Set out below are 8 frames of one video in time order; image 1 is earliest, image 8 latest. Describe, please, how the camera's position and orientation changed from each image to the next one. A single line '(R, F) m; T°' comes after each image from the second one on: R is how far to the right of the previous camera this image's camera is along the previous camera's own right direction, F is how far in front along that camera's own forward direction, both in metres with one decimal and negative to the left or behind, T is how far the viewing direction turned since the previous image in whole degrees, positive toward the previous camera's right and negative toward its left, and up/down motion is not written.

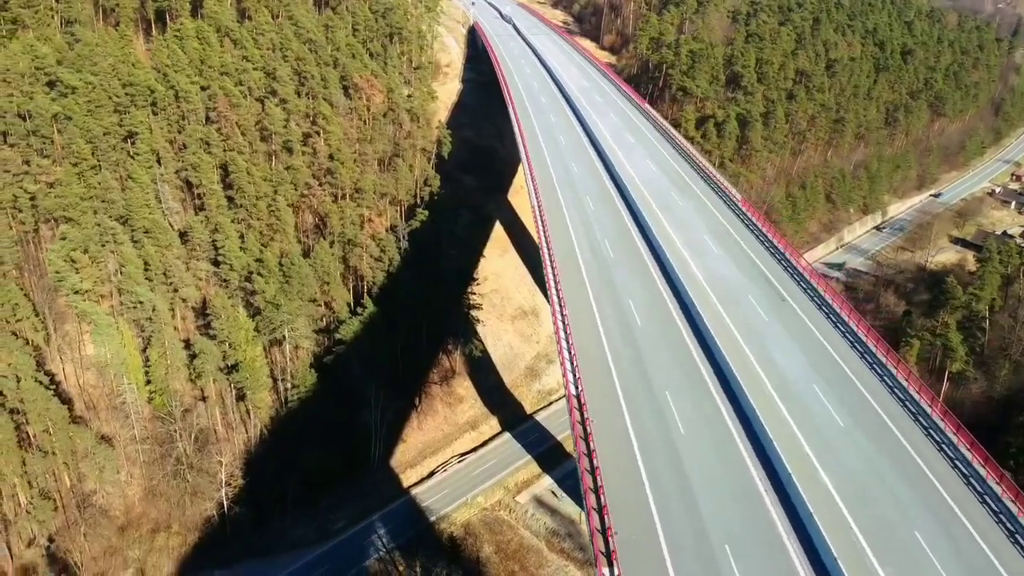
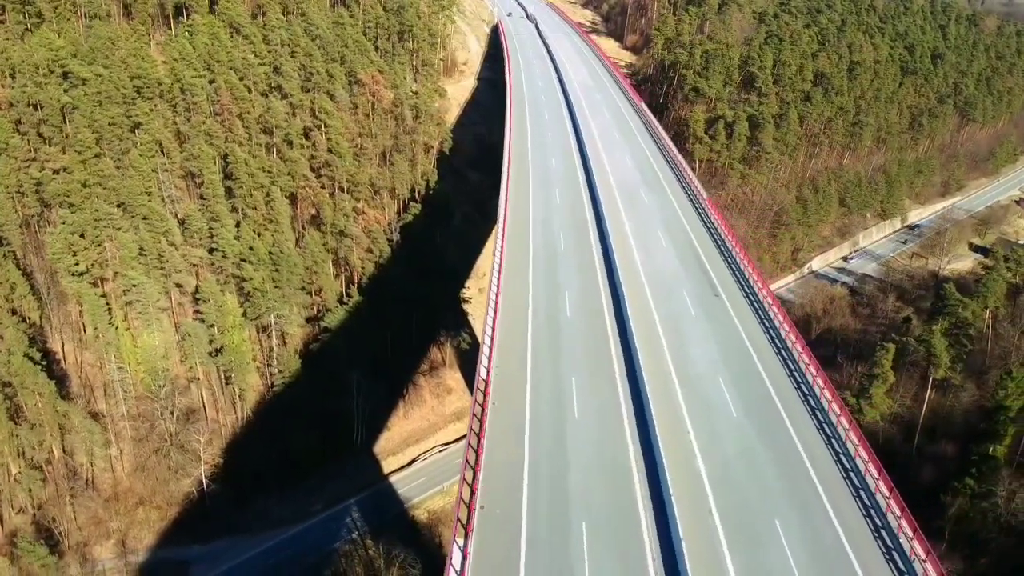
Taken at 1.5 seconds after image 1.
(+2.7, -0.5) m; -3°
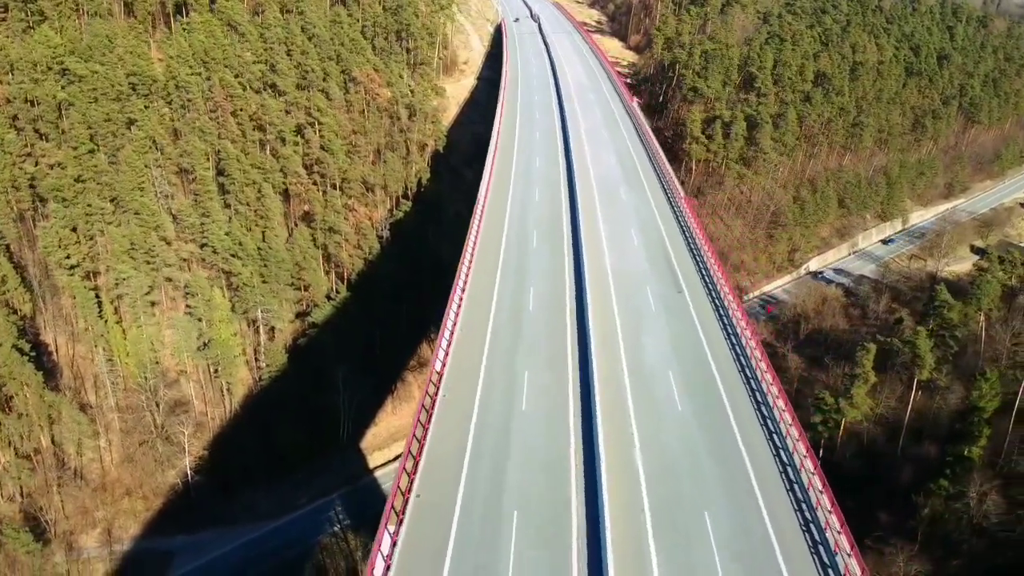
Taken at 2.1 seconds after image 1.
(+1.3, -0.2) m; -1°
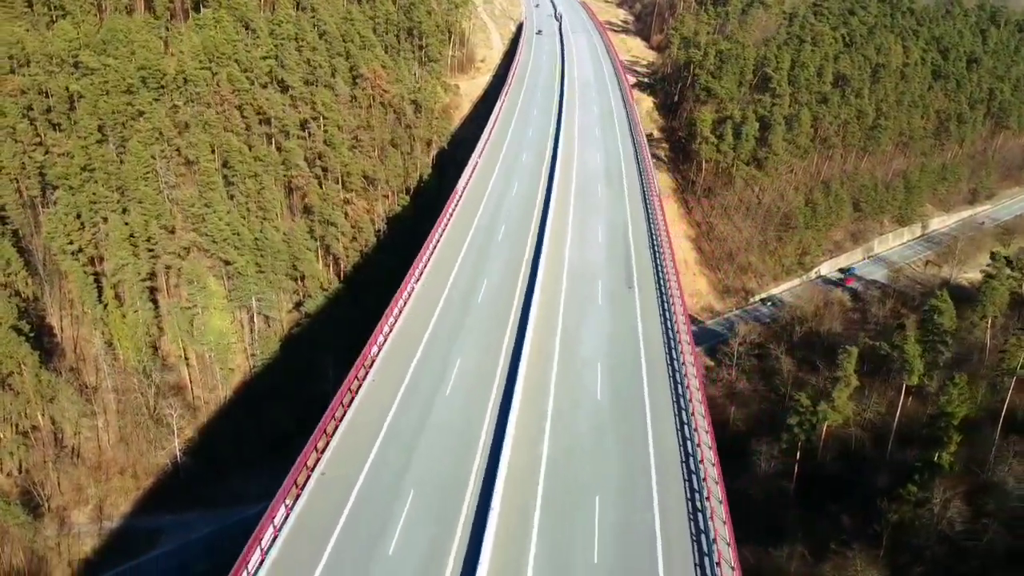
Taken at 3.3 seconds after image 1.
(+2.2, -0.3) m; -2°
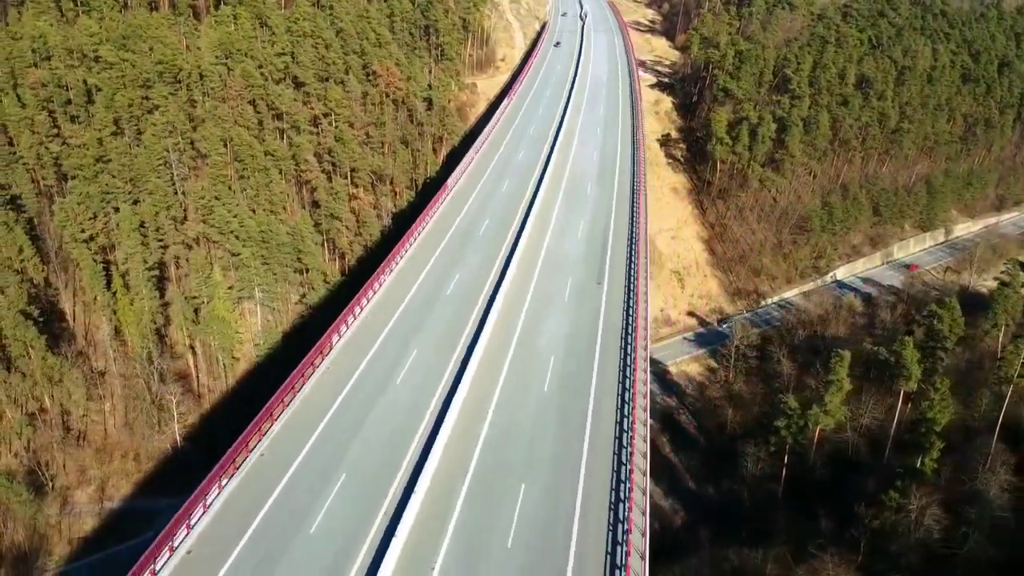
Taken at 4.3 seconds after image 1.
(+1.7, -0.2) m; -2°
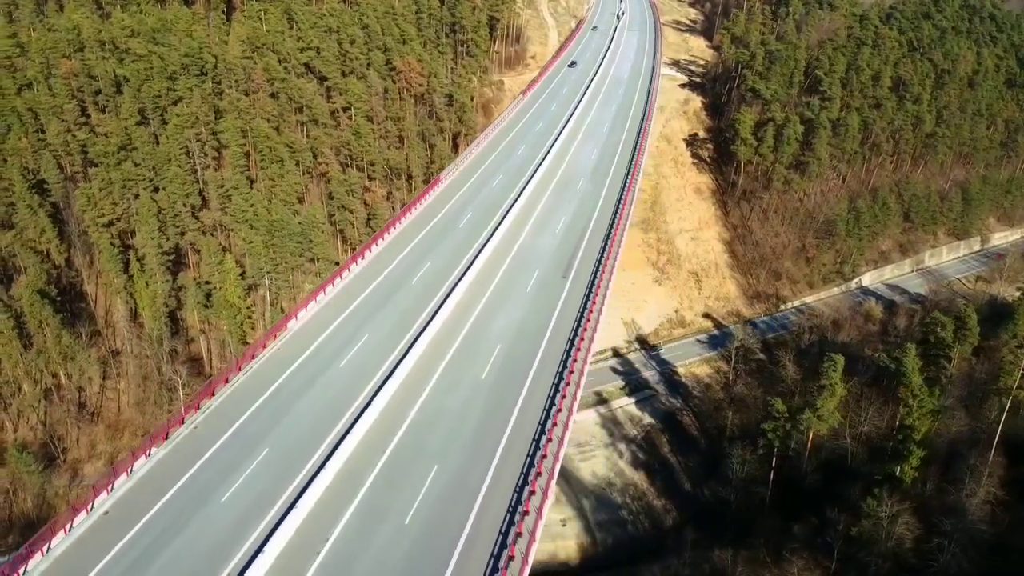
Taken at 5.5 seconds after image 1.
(+2.2, -0.2) m; -3°
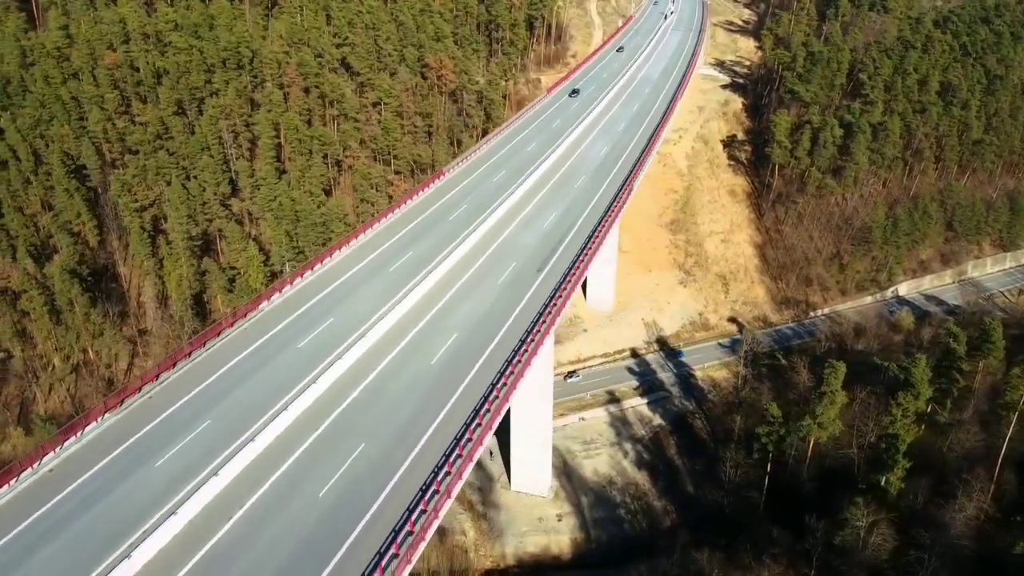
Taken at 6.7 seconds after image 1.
(+2.2, -0.3) m; -4°
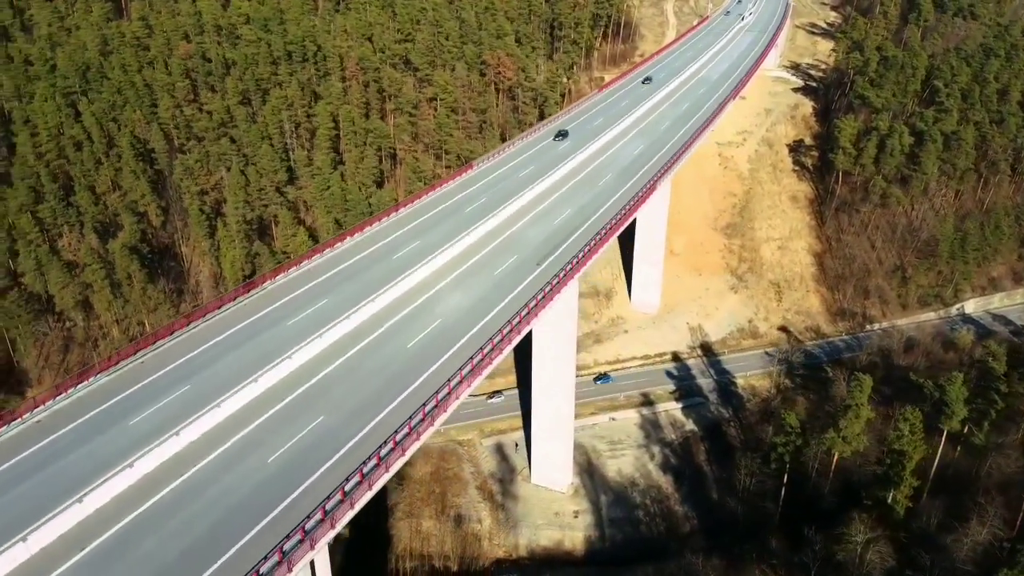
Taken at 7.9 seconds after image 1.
(+2.2, -0.3) m; -6°
